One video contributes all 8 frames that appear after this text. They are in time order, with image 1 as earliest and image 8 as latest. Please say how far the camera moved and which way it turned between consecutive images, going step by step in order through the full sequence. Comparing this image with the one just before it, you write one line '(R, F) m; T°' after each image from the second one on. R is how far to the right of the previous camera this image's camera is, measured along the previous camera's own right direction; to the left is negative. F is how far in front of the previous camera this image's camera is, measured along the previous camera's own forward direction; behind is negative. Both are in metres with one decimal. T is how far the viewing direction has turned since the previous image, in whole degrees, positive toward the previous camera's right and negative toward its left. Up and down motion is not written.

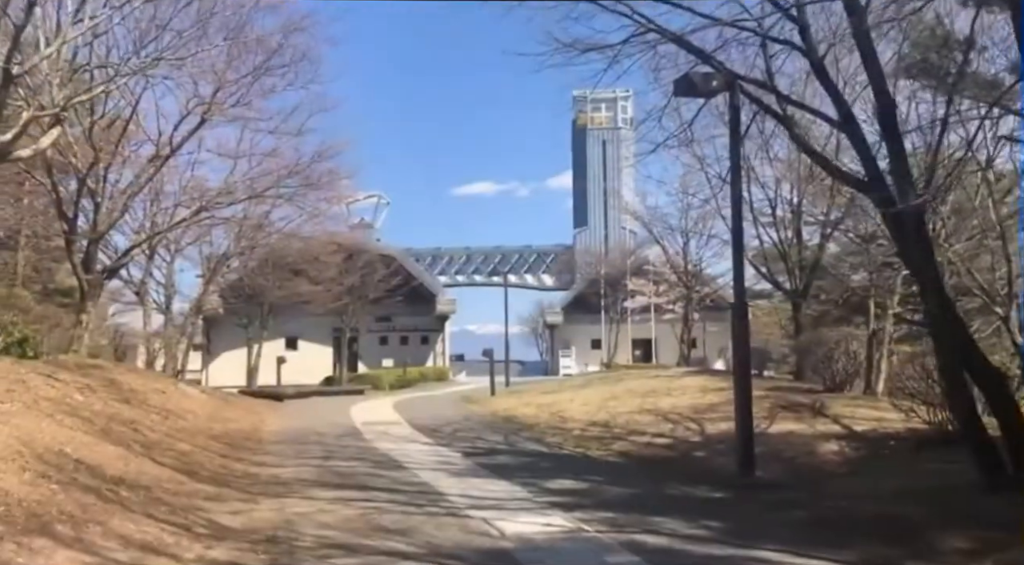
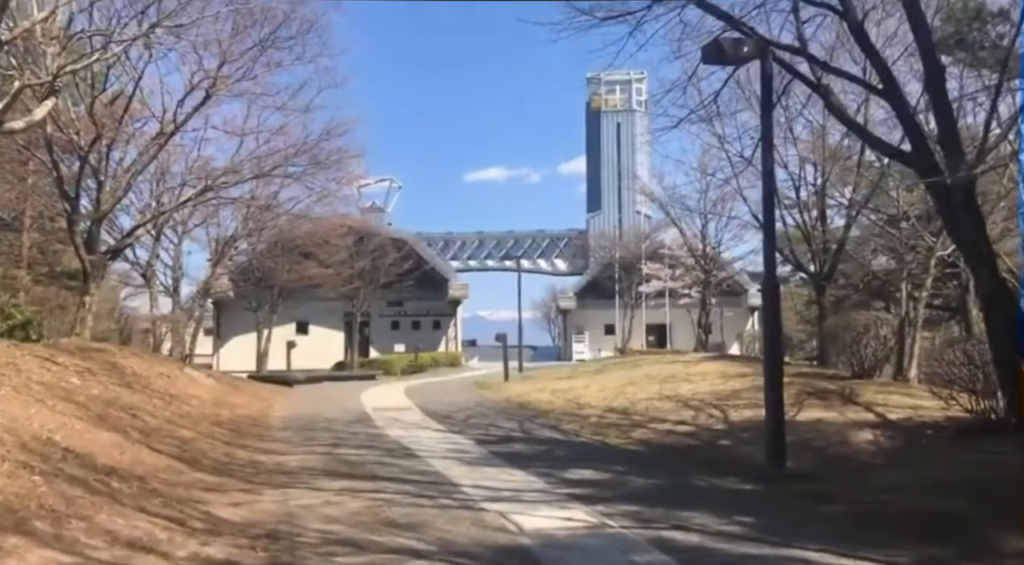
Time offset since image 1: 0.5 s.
(-0.1, +0.5) m; -1°
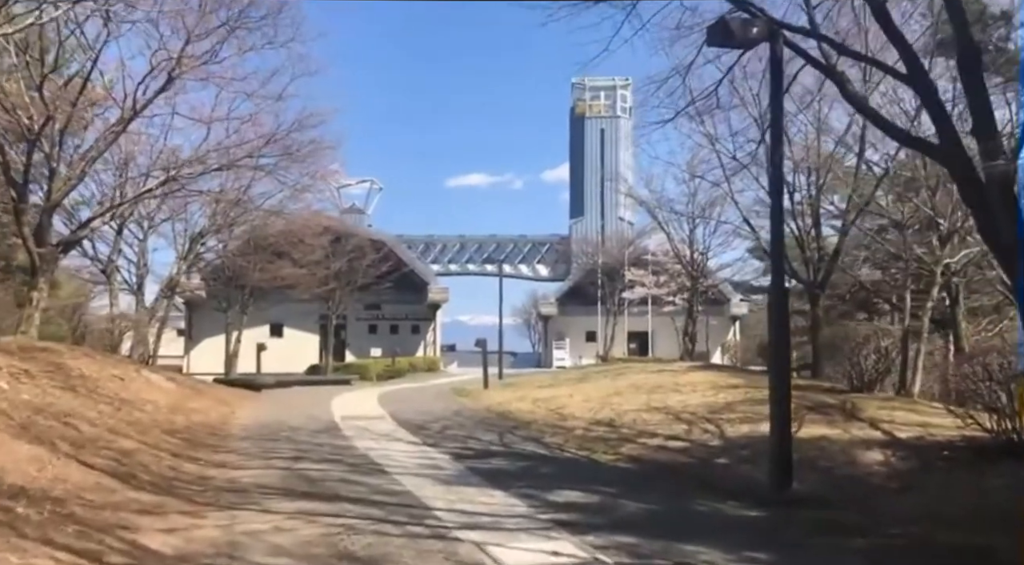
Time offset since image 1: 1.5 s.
(0.0, +0.9) m; +1°
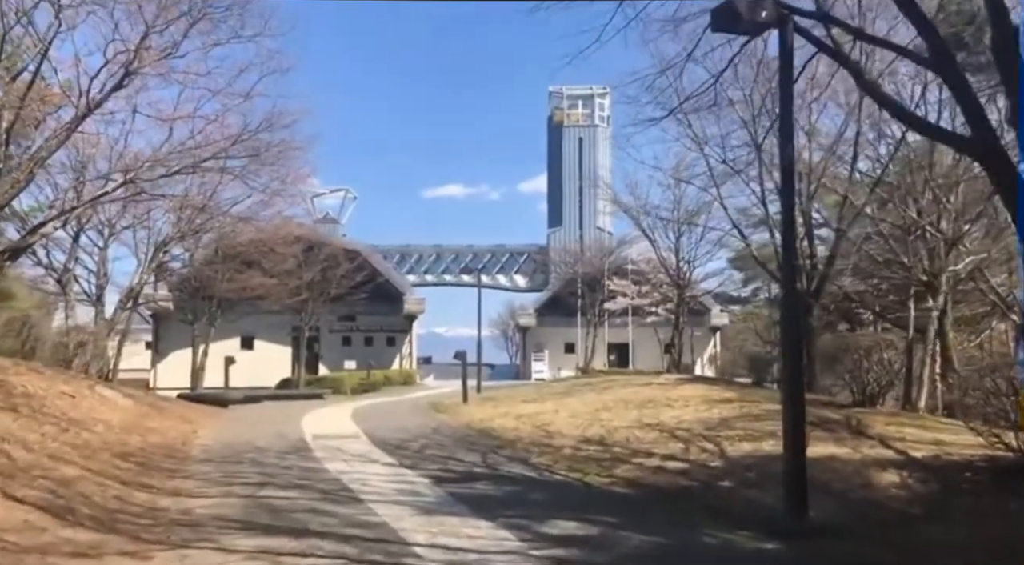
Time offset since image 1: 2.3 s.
(-0.1, +0.8) m; +1°
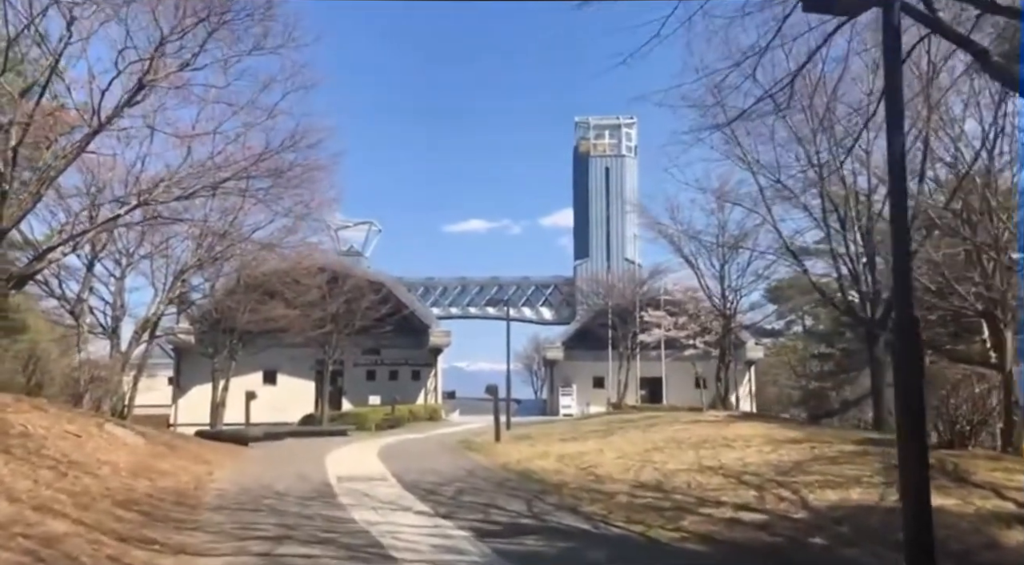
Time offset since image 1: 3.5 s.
(-0.3, +1.1) m; -1°
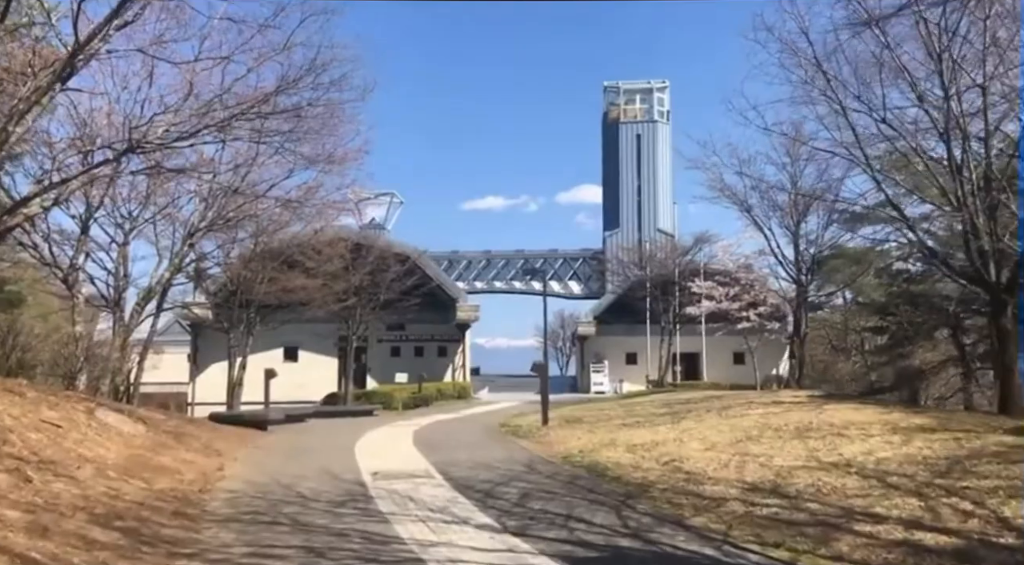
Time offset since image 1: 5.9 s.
(-0.6, +2.2) m; -1°
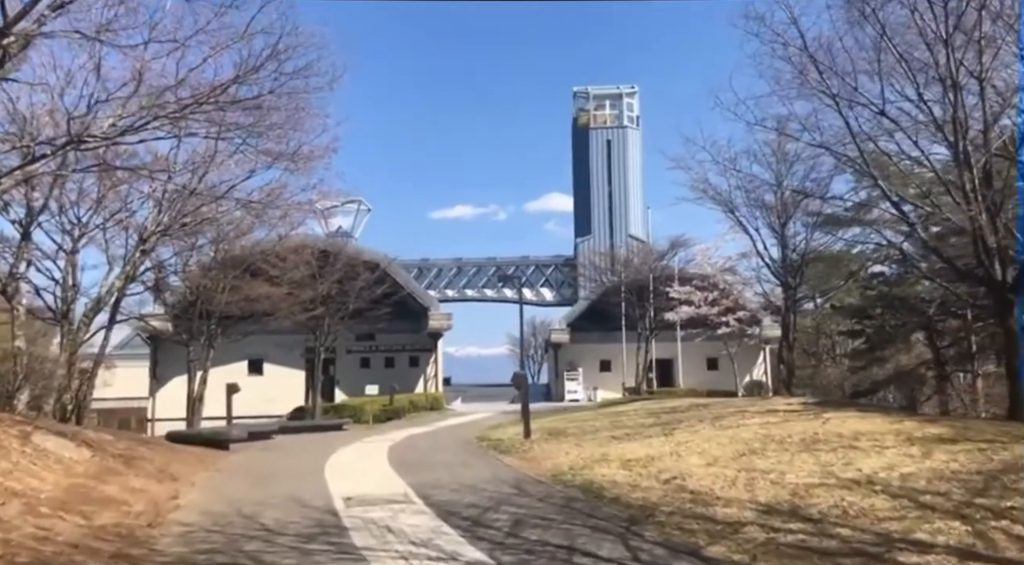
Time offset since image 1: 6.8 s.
(-0.2, +0.9) m; +2°
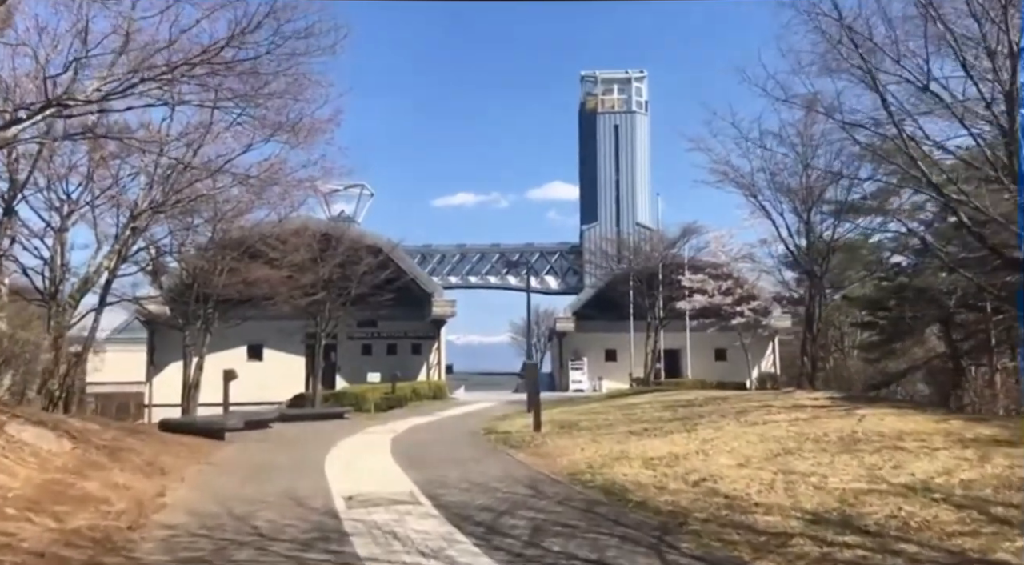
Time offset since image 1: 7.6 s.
(-0.2, +0.8) m; 0°
